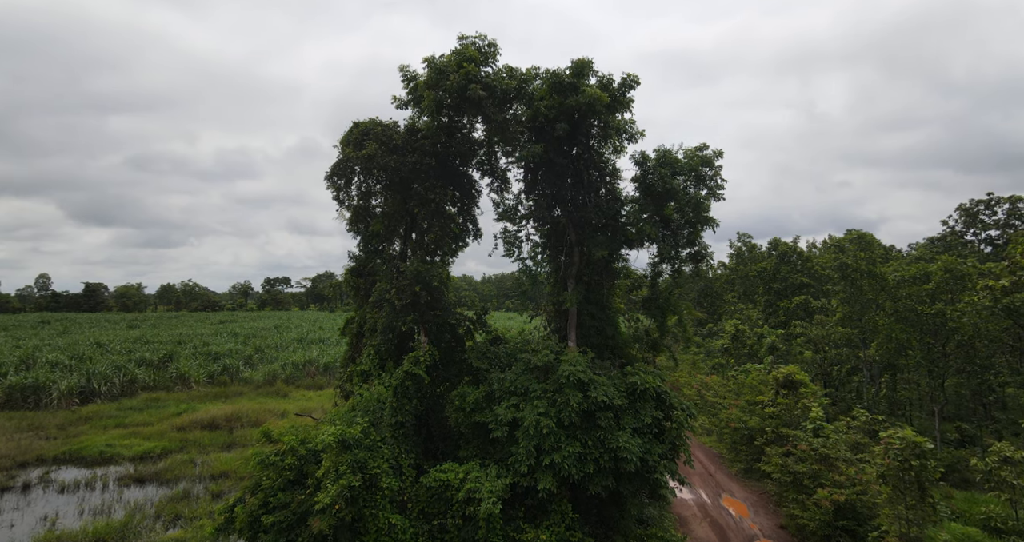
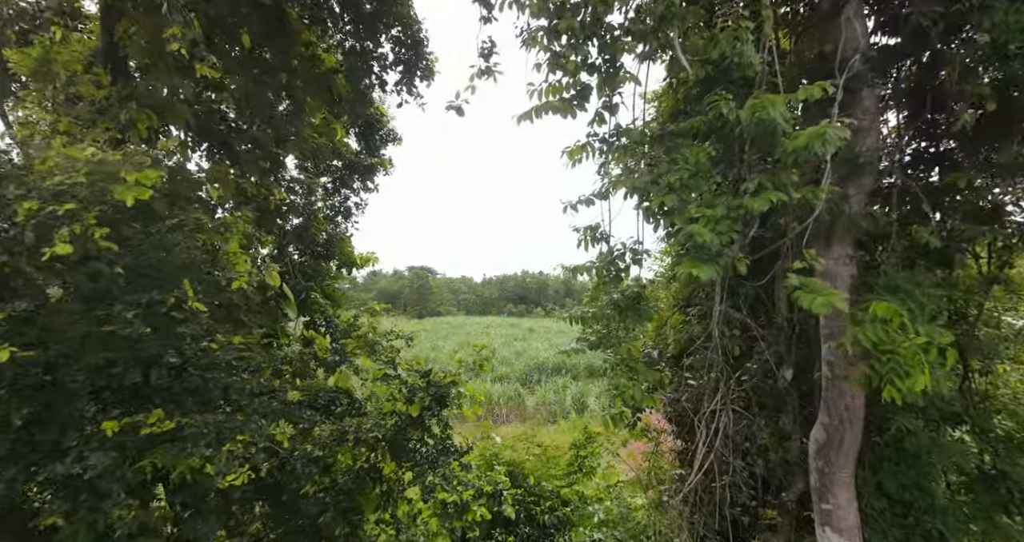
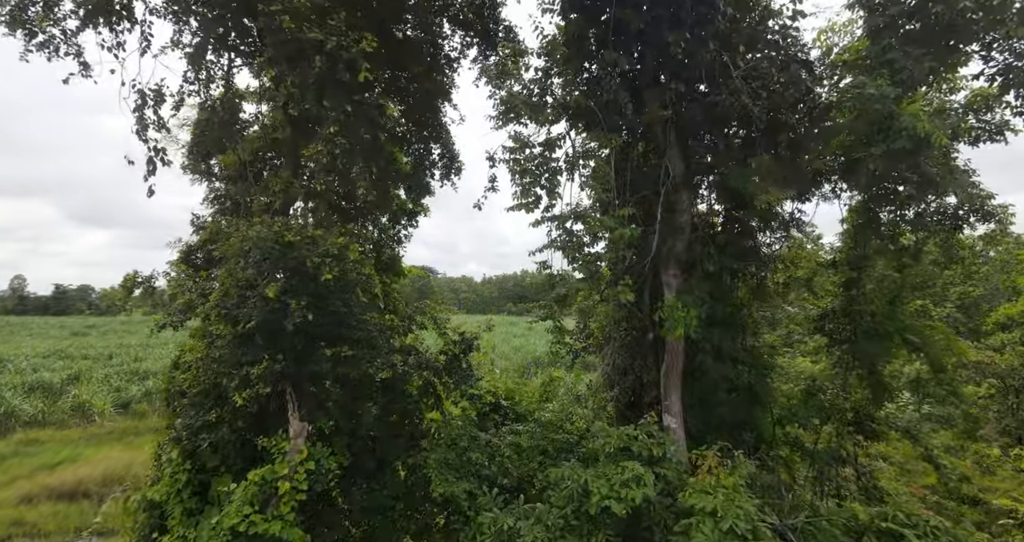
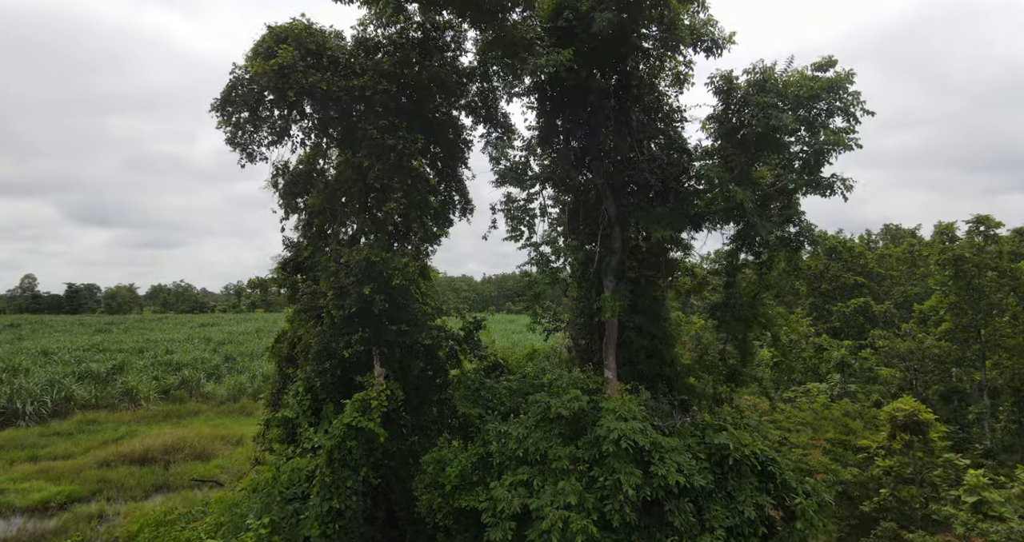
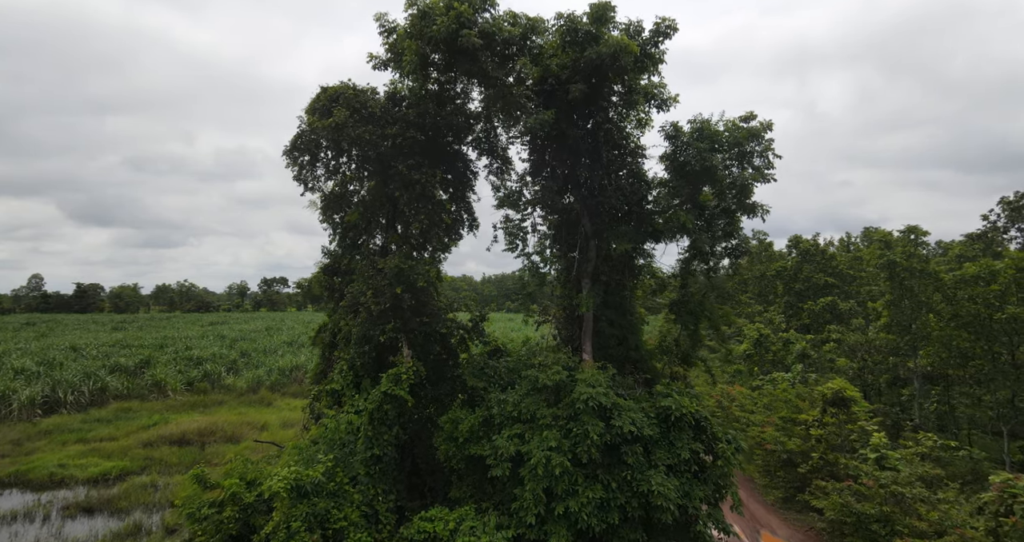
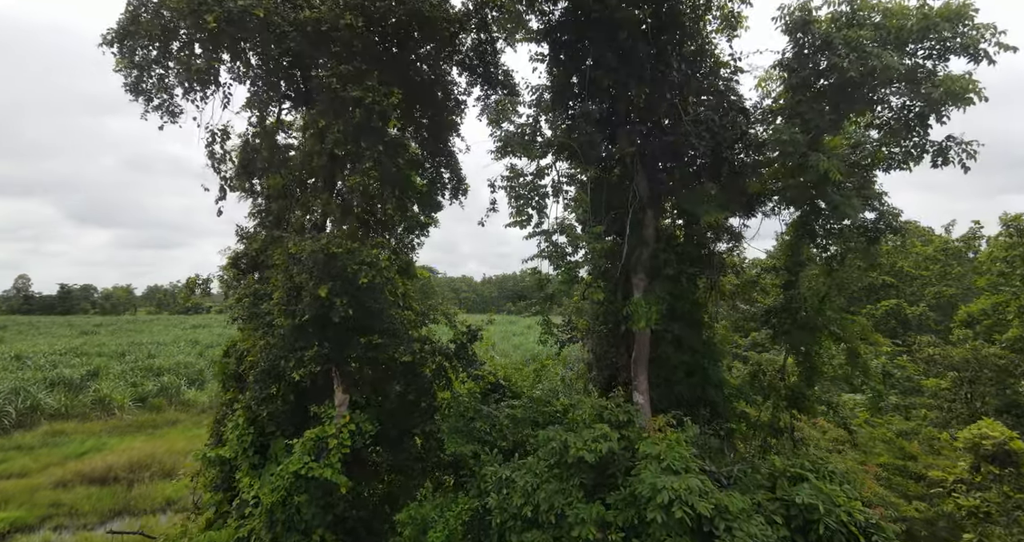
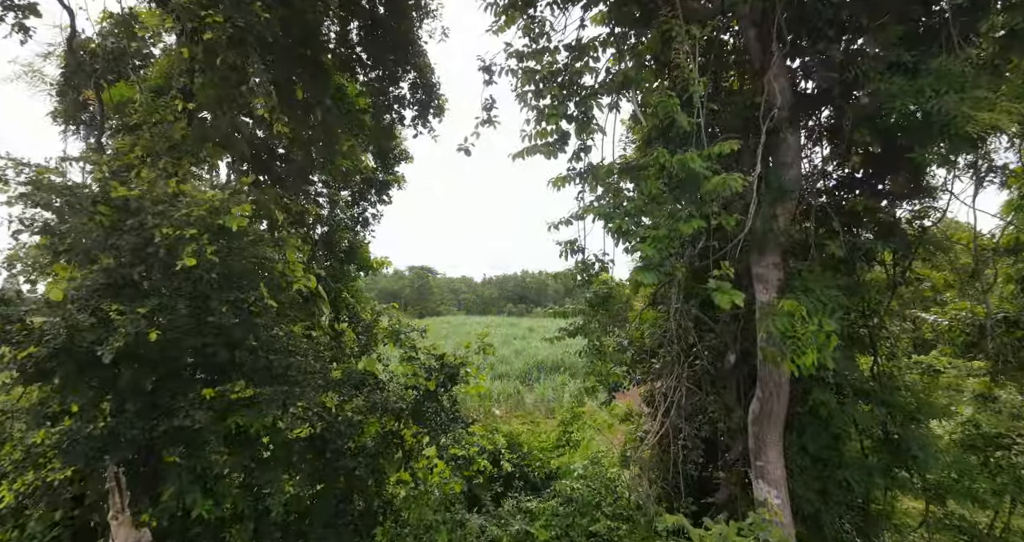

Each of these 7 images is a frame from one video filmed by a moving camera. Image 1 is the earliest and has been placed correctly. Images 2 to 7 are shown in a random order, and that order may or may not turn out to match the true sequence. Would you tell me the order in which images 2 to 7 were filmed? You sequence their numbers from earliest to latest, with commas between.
5, 4, 6, 3, 7, 2
